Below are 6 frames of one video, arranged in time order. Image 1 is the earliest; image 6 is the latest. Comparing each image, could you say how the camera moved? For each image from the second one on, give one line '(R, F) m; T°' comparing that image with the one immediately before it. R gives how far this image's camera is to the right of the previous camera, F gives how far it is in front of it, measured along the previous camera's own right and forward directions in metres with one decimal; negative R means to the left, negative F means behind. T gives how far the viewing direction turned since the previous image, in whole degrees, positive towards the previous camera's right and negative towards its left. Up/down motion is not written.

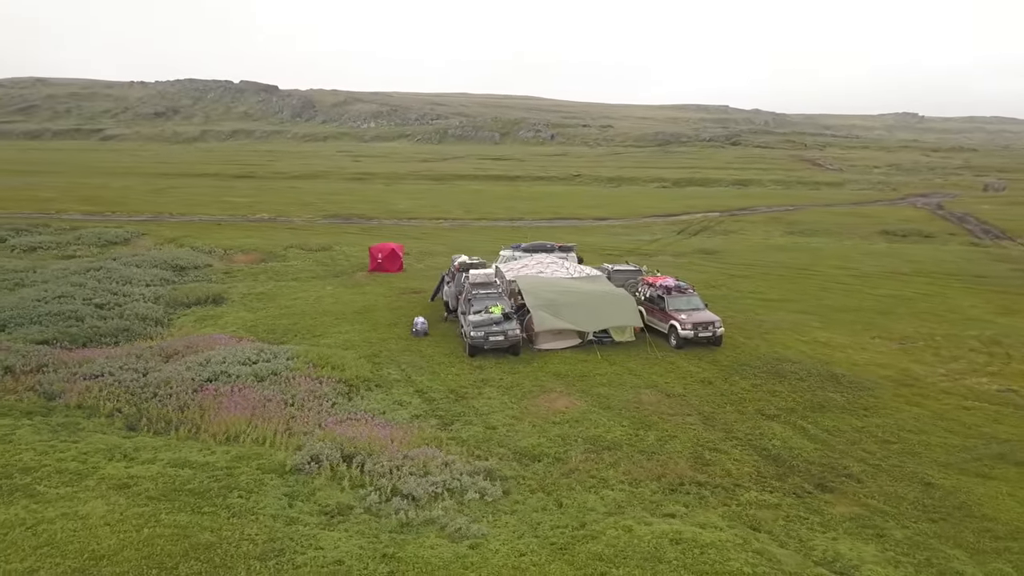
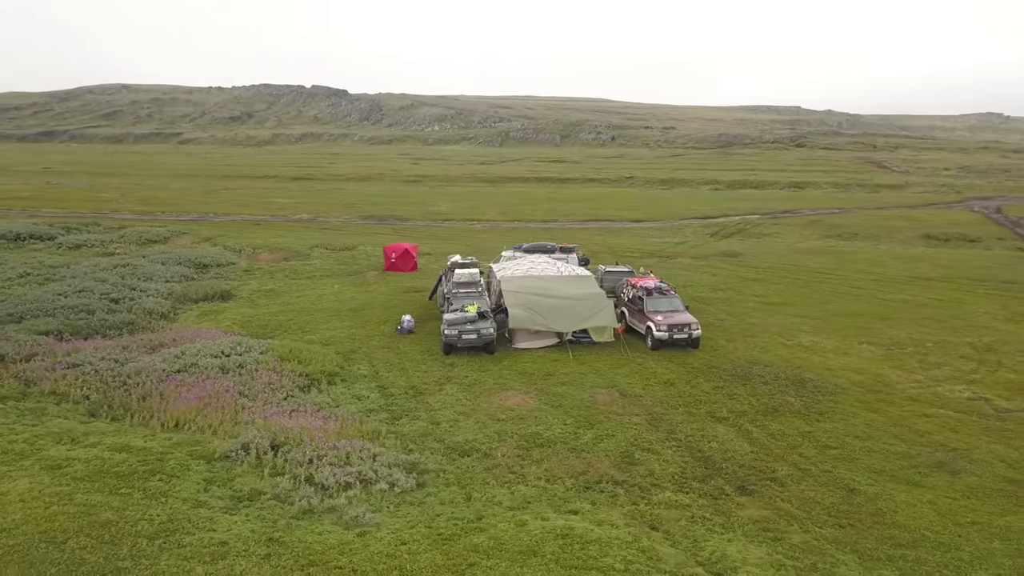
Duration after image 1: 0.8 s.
(+2.8, -0.2) m; -5°
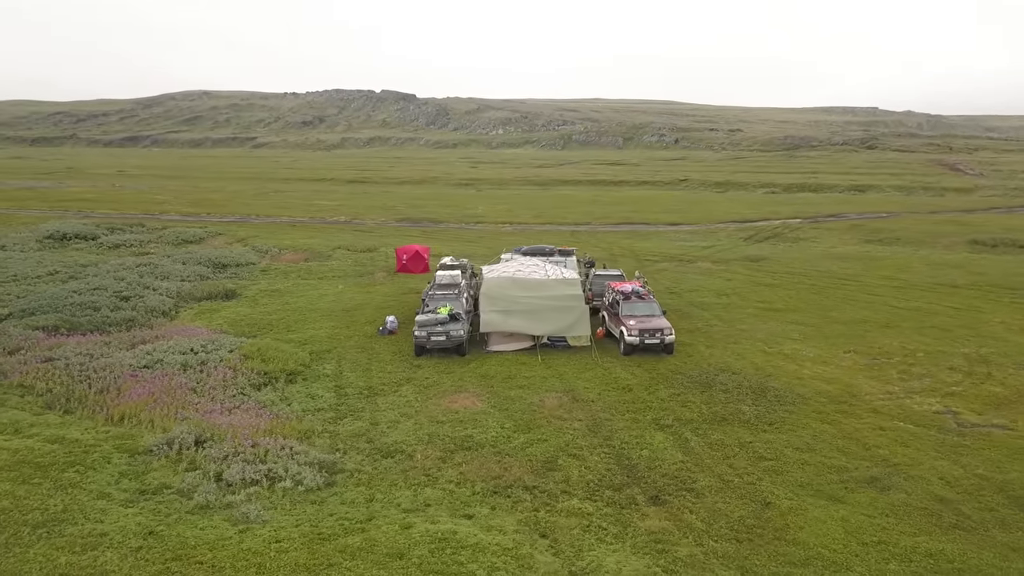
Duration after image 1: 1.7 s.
(+2.9, +0.2) m; -5°
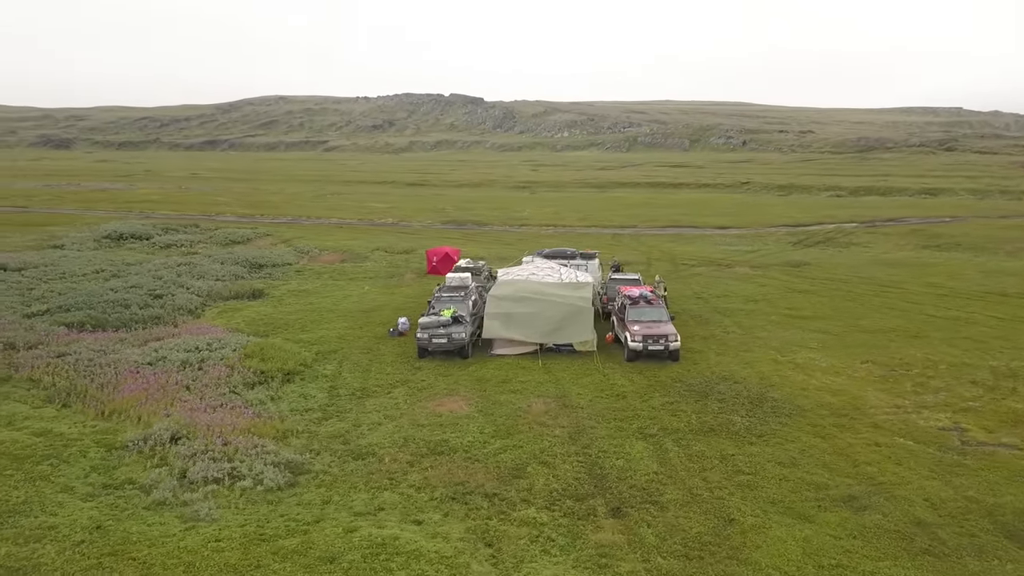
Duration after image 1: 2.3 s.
(+1.9, +0.3) m; -5°
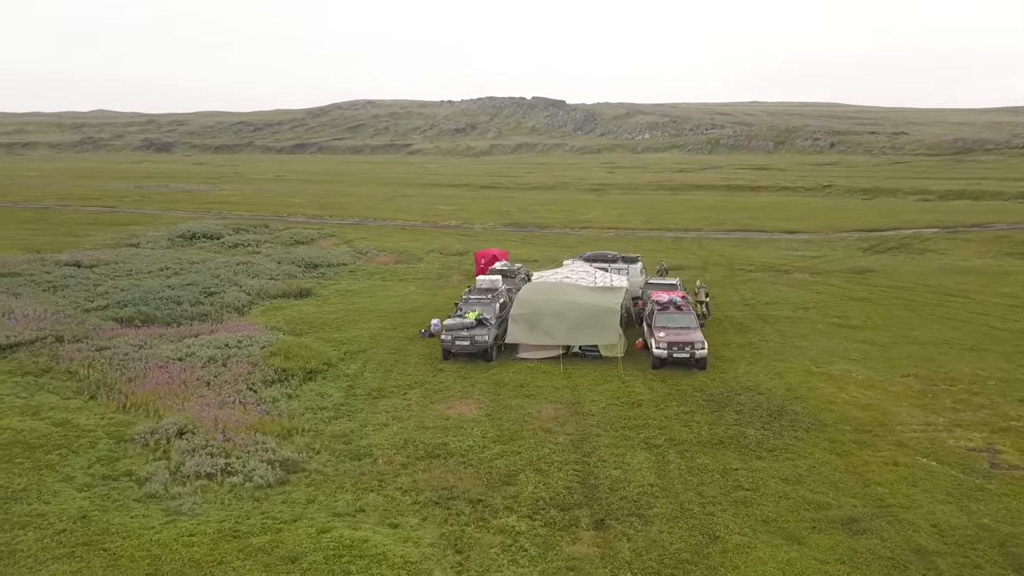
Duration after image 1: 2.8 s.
(+1.7, +0.3) m; -6°
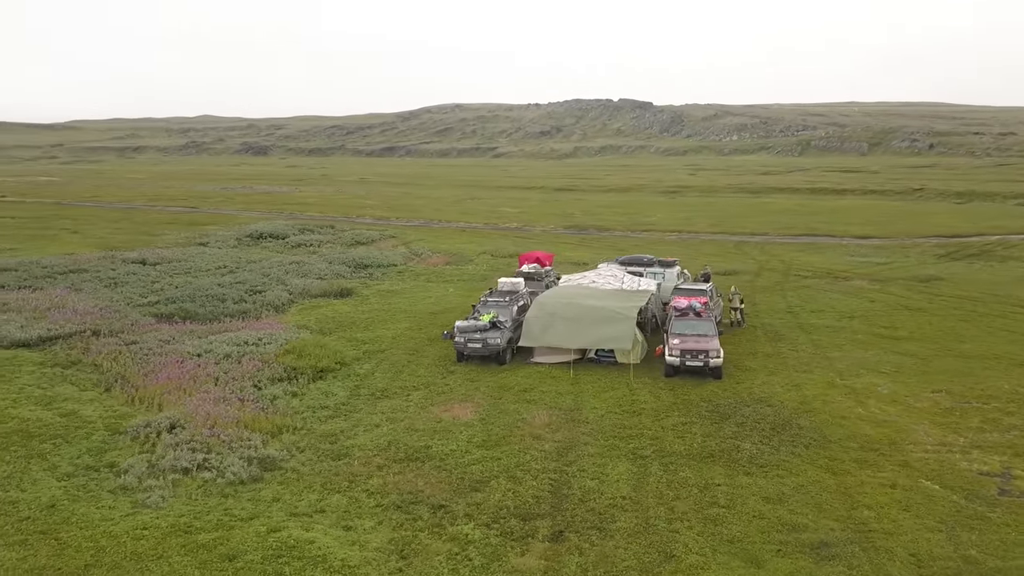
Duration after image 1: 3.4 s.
(+2.1, +0.4) m; -6°
